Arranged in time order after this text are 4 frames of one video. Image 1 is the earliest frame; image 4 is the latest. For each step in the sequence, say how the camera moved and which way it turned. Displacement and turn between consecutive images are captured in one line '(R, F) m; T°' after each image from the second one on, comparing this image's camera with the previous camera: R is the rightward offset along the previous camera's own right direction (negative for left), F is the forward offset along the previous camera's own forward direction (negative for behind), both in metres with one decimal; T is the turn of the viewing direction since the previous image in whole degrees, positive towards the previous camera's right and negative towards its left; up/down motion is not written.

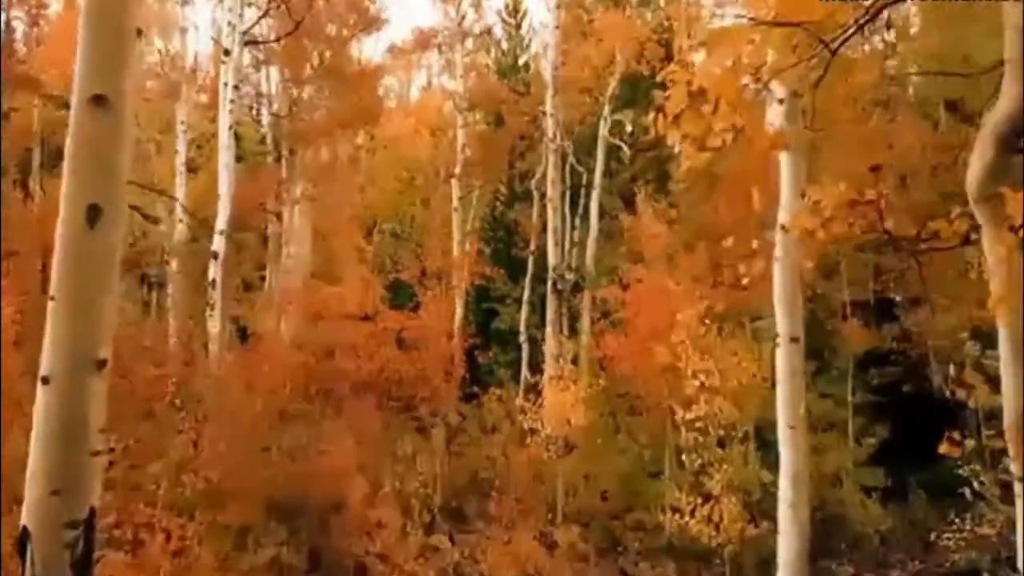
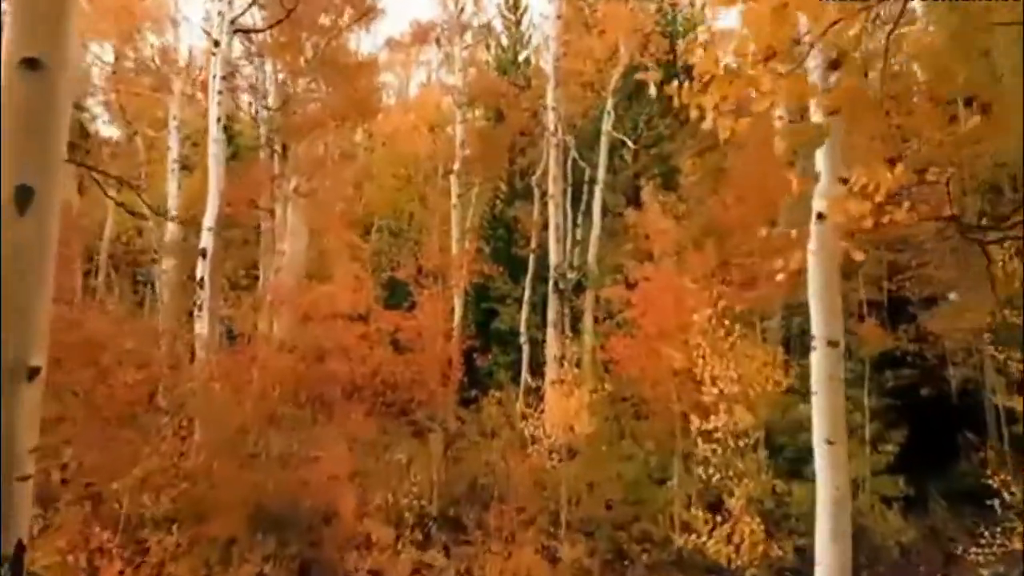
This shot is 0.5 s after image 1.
(0.0, +0.8) m; 0°
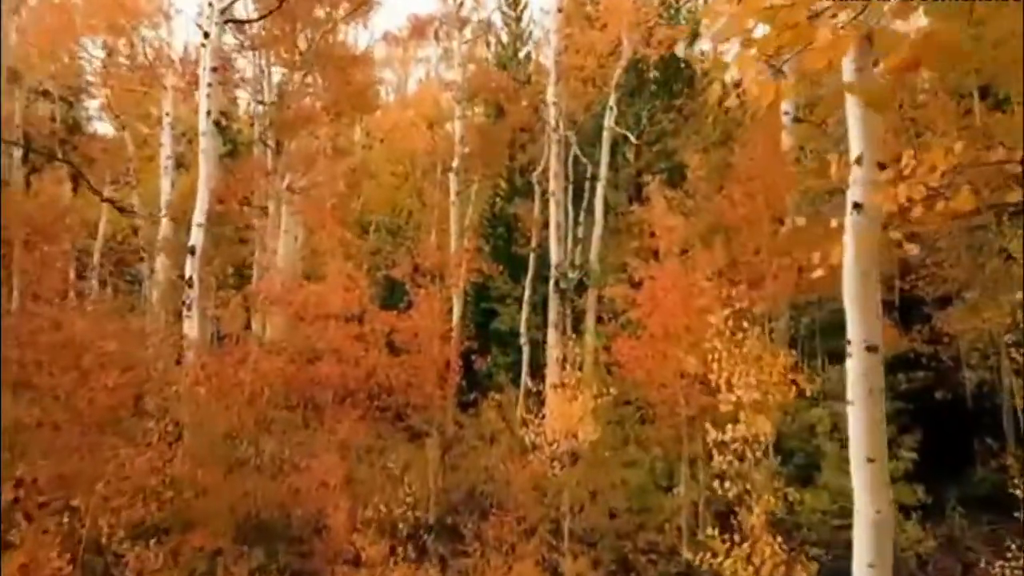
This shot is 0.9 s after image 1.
(0.0, +0.6) m; 0°
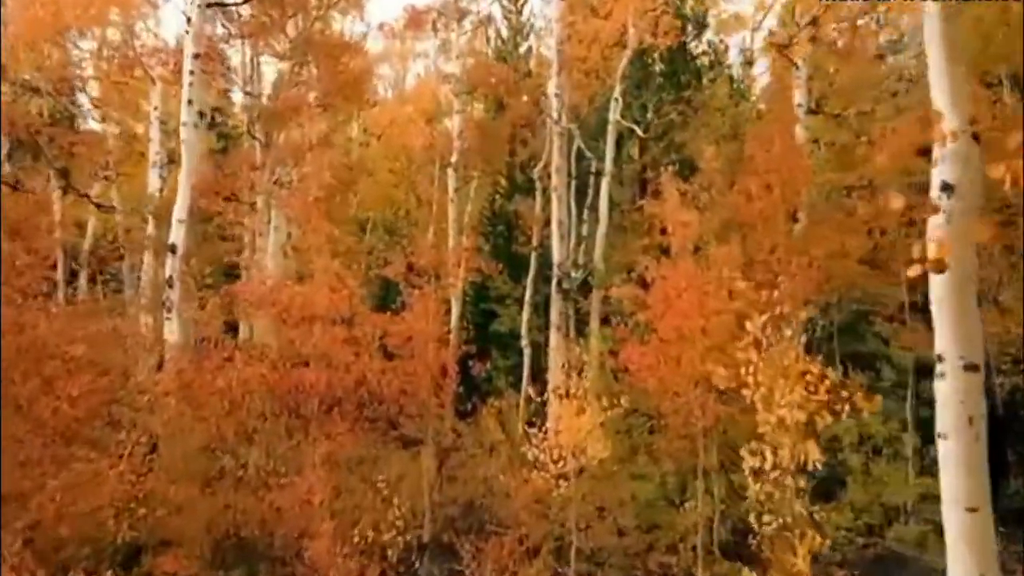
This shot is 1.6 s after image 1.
(0.0, +1.1) m; 0°
